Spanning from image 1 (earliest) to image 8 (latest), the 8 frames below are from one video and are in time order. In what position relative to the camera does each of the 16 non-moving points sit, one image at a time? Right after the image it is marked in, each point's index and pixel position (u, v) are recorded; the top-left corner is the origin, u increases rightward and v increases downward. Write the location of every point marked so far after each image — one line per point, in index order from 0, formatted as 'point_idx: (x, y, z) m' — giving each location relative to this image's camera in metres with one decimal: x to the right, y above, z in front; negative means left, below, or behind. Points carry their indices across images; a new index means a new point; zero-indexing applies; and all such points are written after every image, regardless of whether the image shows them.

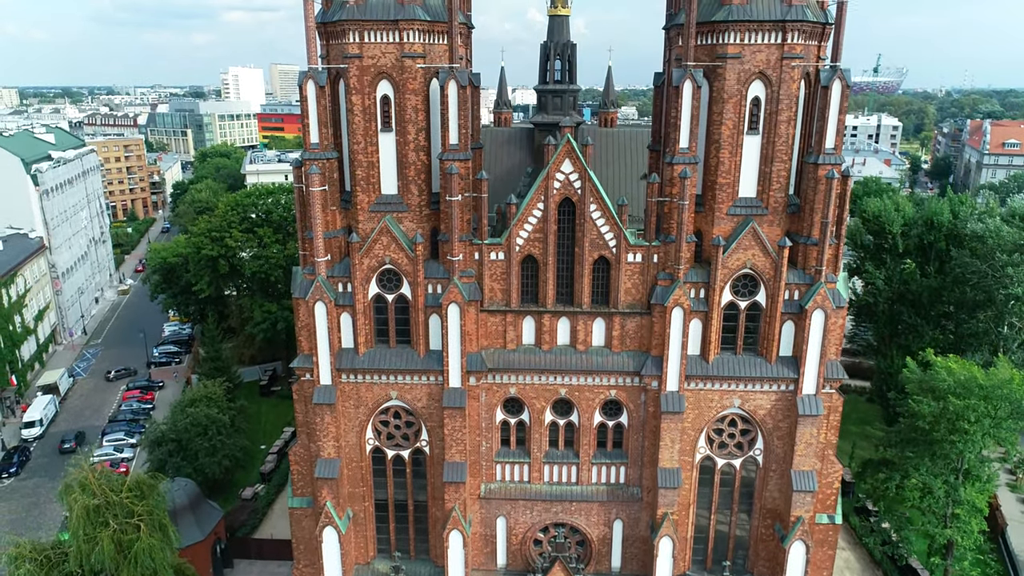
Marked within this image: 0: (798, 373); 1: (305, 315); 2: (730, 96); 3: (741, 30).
0: (+6.7, -2.0, +16.2) m
1: (-5.0, -0.6, +16.5) m
2: (+4.8, +4.3, +15.3) m
3: (+4.9, +5.6, +14.9) m
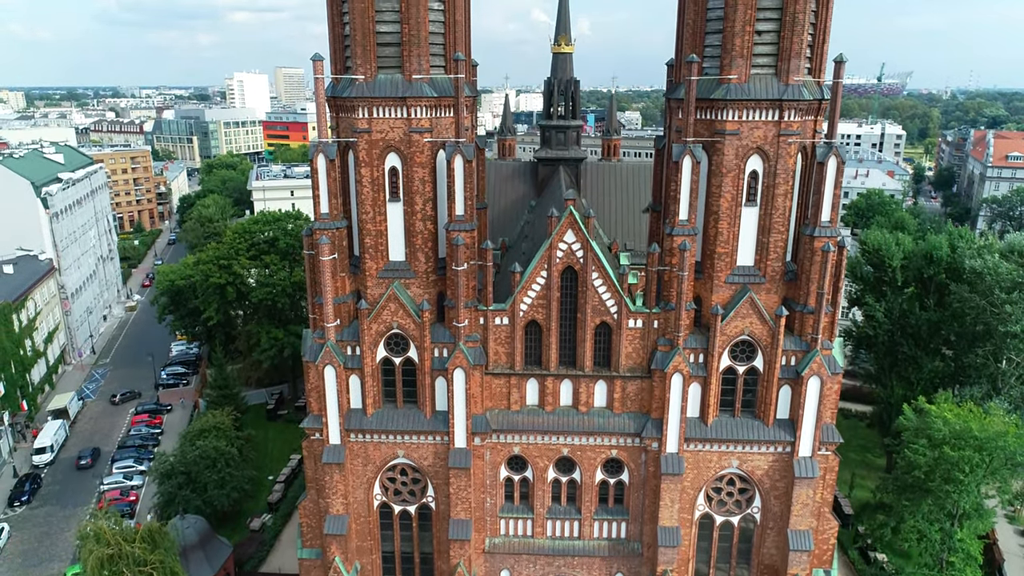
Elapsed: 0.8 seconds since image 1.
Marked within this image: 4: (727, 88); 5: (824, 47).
0: (+6.8, -3.6, +16.7) m
1: (-4.9, -2.2, +17.0) m
2: (+4.9, +2.7, +15.7) m
3: (+5.0, +4.0, +15.3) m
4: (+4.8, +4.4, +15.3) m
5: (+7.0, +5.4, +15.5) m
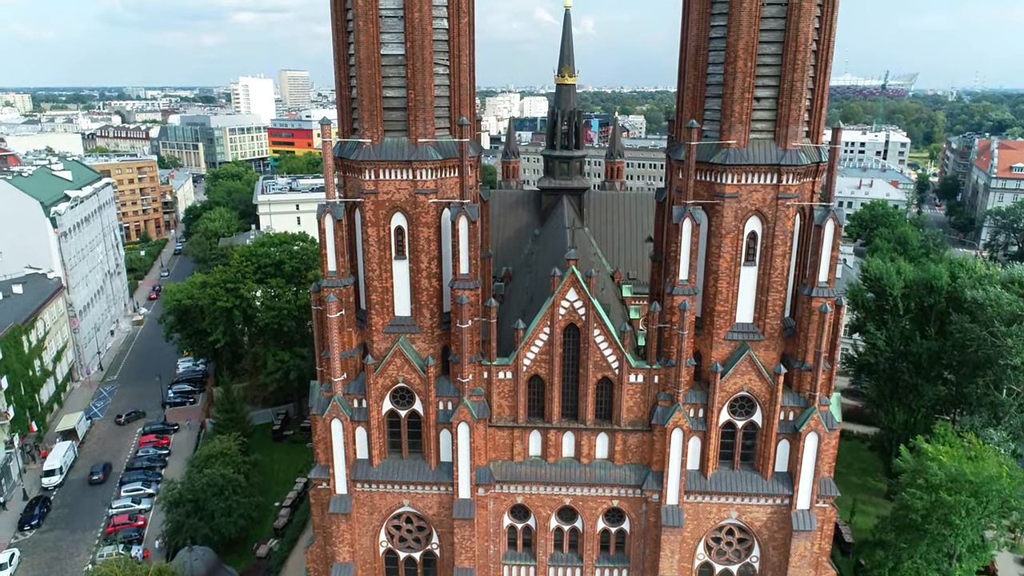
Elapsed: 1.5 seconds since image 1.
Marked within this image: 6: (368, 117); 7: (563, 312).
0: (+6.9, -5.0, +17.0) m
1: (-4.8, -3.6, +17.4) m
2: (+5.0, +1.3, +16.0) m
3: (+5.1, +2.6, +15.6) m
4: (+4.9, +3.1, +15.6) m
5: (+7.1, +4.0, +15.8) m
6: (-3.3, +3.9, +15.8) m
7: (+1.2, -0.6, +16.7) m
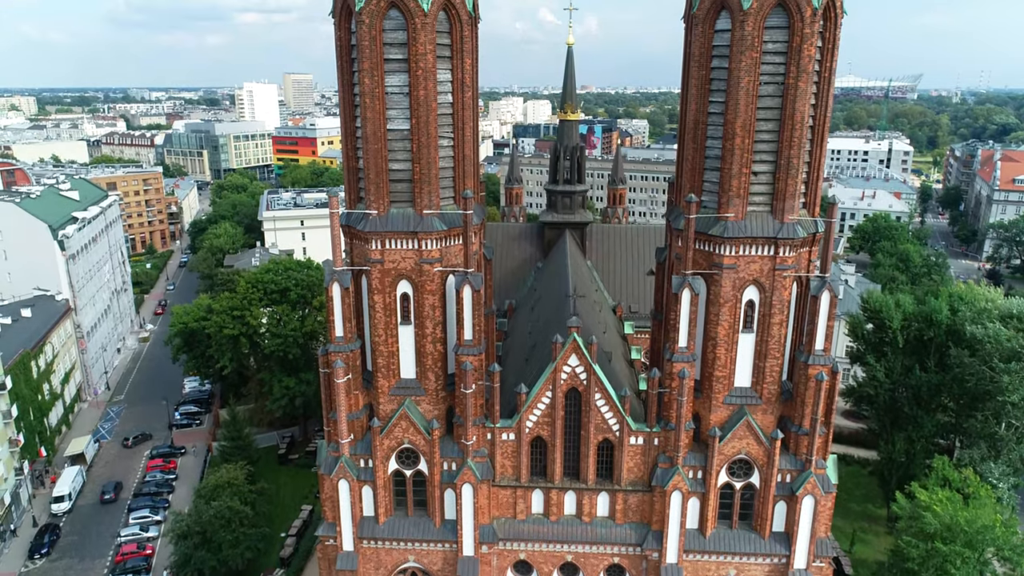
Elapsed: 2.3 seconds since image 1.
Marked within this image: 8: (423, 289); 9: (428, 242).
0: (+7.0, -6.6, +17.3) m
1: (-4.7, -5.2, +17.8) m
2: (+5.1, -0.3, +16.4) m
3: (+5.2, +1.0, +16.0) m
4: (+4.9, +1.5, +16.0) m
5: (+7.2, +2.4, +16.2) m
6: (-3.2, +2.3, +16.2) m
7: (+1.3, -2.2, +17.1) m
8: (-2.2, 0.0, +16.8) m
9: (-2.0, +1.1, +16.5) m
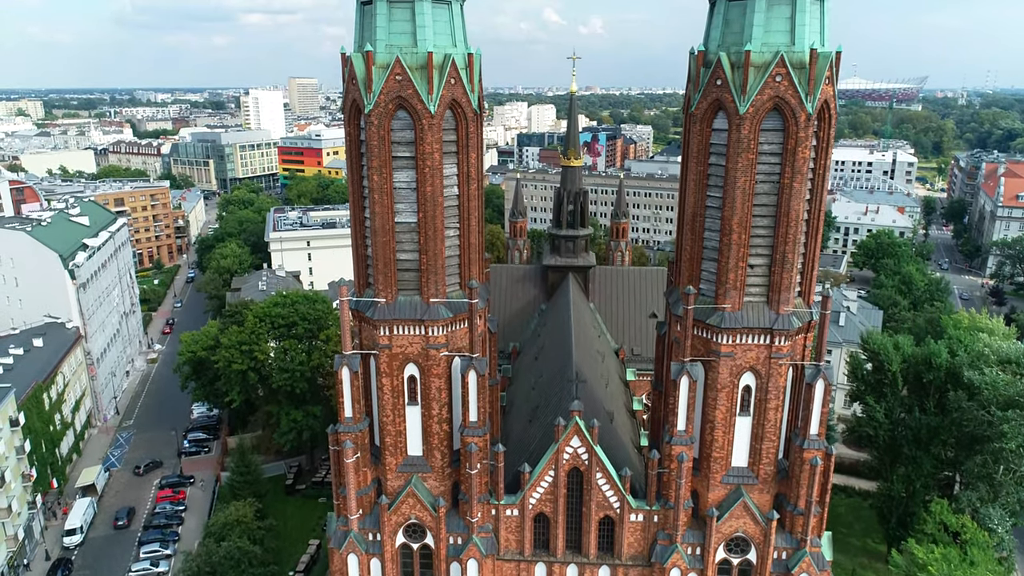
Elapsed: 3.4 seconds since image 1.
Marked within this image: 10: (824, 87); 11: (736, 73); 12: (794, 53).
0: (+7.0, -8.7, +17.8) m
1: (-4.6, -7.3, +18.3) m
2: (+5.2, -2.4, +16.9) m
3: (+5.3, -1.1, +16.5) m
4: (+5.0, -0.7, +16.5) m
5: (+7.3, +0.3, +16.7) m
6: (-3.1, +0.2, +16.8) m
7: (+1.4, -4.3, +17.6) m
8: (-2.1, -2.1, +17.3) m
9: (-1.9, -1.0, +17.0) m
10: (+6.9, +4.4, +15.3) m
11: (+5.0, +4.8, +15.3) m
12: (+6.2, +5.1, +15.1) m
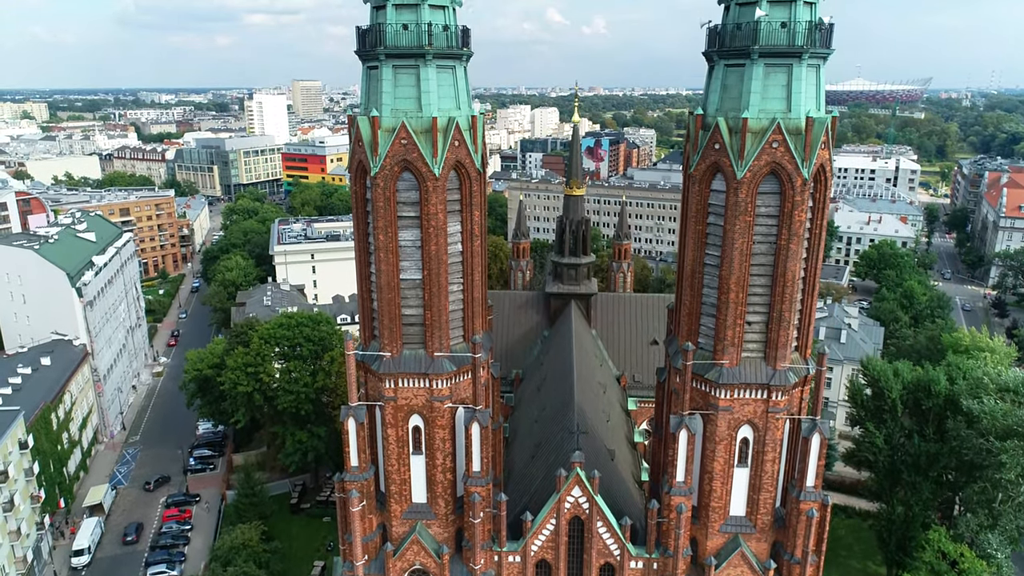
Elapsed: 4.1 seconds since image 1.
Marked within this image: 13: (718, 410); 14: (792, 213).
0: (+7.1, -10.0, +18.1) m
1: (-4.5, -8.6, +18.7) m
2: (+5.2, -3.8, +17.2) m
3: (+5.3, -2.4, +16.8) m
4: (+5.1, -2.0, +16.8) m
5: (+7.3, -1.1, +17.0) m
6: (-3.1, -1.1, +17.2) m
7: (+1.4, -5.6, +17.9) m
8: (-2.0, -3.5, +17.7) m
9: (-1.9, -2.3, +17.4) m
10: (+6.9, +3.1, +15.6) m
11: (+5.0, +3.4, +15.7) m
12: (+6.2, +3.8, +15.4) m
13: (+5.1, -3.0, +17.1) m
14: (+6.4, +1.7, +15.7) m
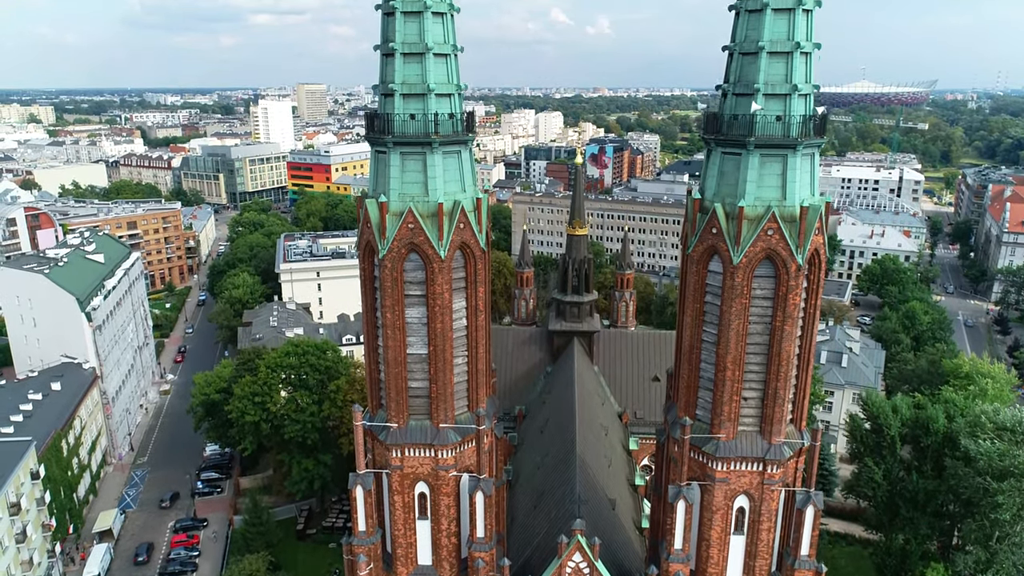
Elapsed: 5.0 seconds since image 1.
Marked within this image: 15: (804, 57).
0: (+7.2, -11.9, +18.6) m
1: (-4.5, -10.5, +19.3) m
2: (+5.3, -5.7, +17.7) m
3: (+5.4, -4.3, +17.3) m
4: (+5.1, -3.9, +17.3) m
5: (+7.4, -3.0, +17.5) m
6: (-3.0, -3.0, +17.7) m
7: (+1.5, -7.5, +18.5) m
8: (-1.9, -5.3, +18.2) m
9: (-1.8, -4.2, +18.0) m
10: (+7.0, +1.2, +16.1) m
11: (+5.1, +1.5, +16.2) m
12: (+6.3, +1.9, +15.9) m
13: (+5.2, -4.9, +17.6) m
14: (+6.4, -0.2, +16.2) m
15: (+6.6, +5.2, +15.6) m
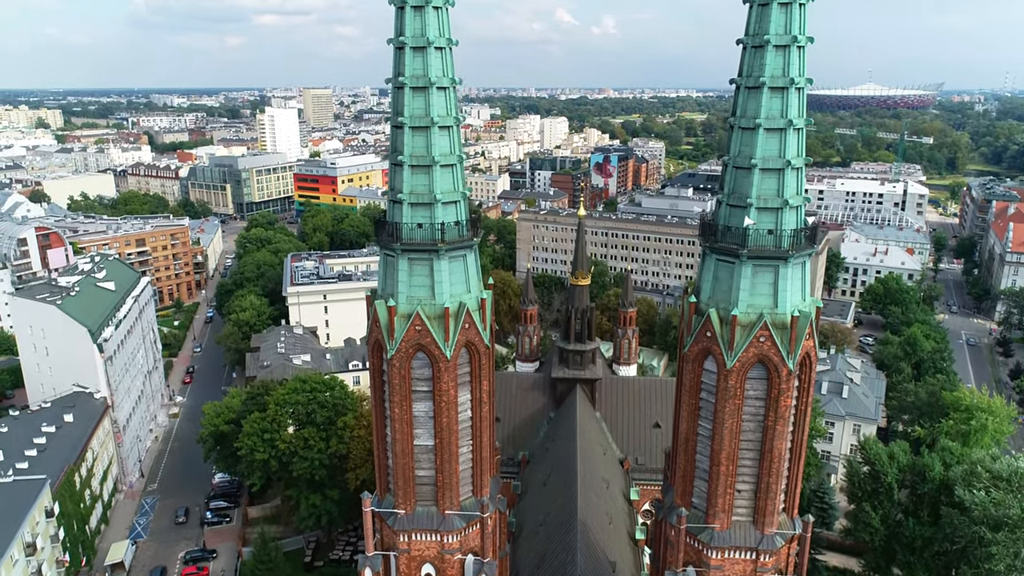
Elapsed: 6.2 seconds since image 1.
0: (+7.2, -14.4, +19.3) m
1: (-4.4, -13.0, +20.0) m
2: (+5.4, -8.1, +18.4) m
3: (+5.5, -6.8, +18.0) m
4: (+5.2, -6.4, +18.0) m
5: (+7.5, -5.5, +18.2) m
6: (-2.9, -5.5, +18.5) m
7: (+1.6, -10.0, +19.2) m
8: (-1.9, -7.8, +19.0) m
9: (-1.7, -6.7, +18.7) m
10: (+7.1, -1.3, +16.8) m
11: (+5.2, -1.0, +16.9) m
12: (+6.4, -0.6, +16.6) m
13: (+5.2, -7.4, +18.2) m
14: (+6.5, -2.7, +16.9) m
15: (+6.6, +2.7, +16.2) m
